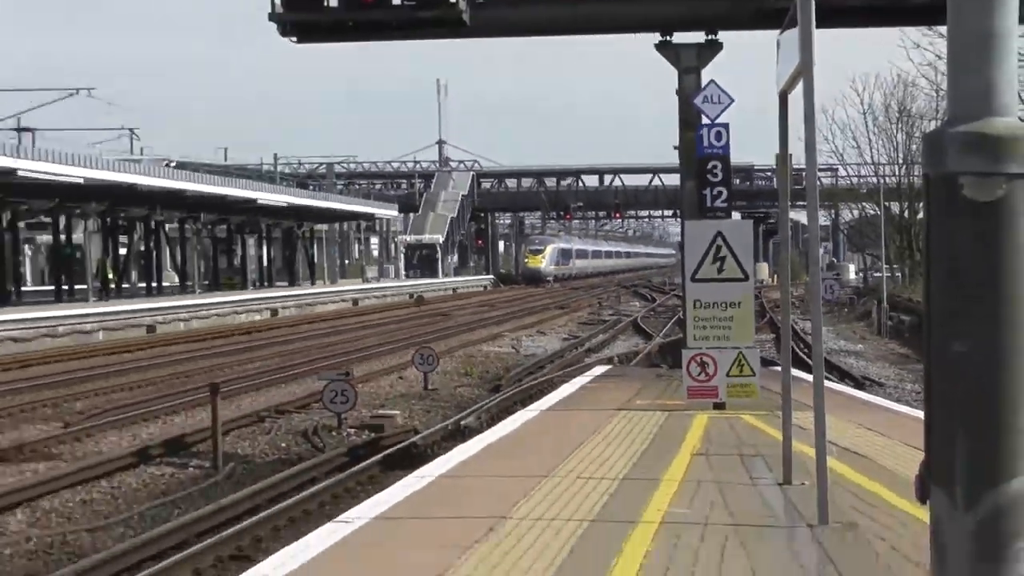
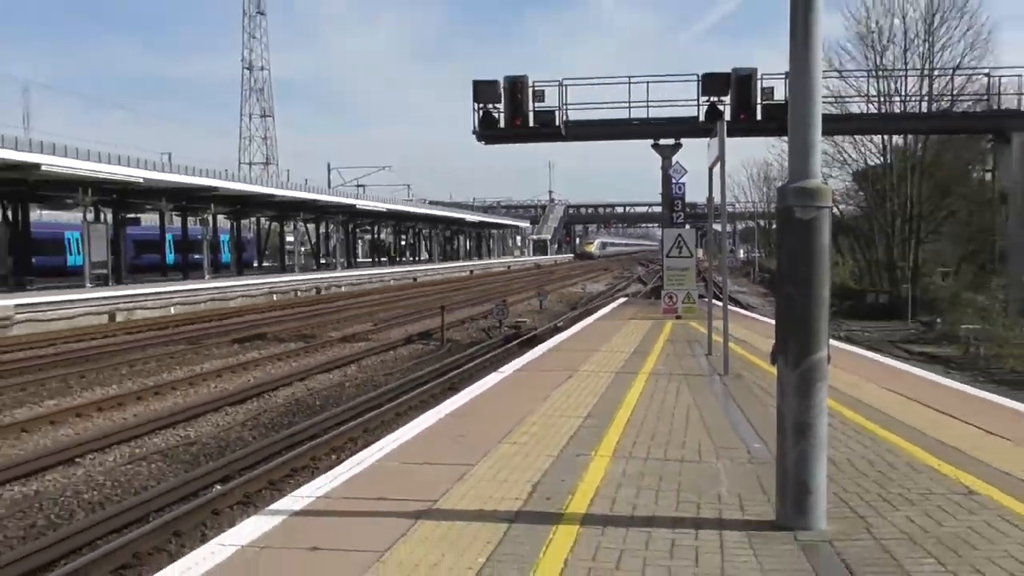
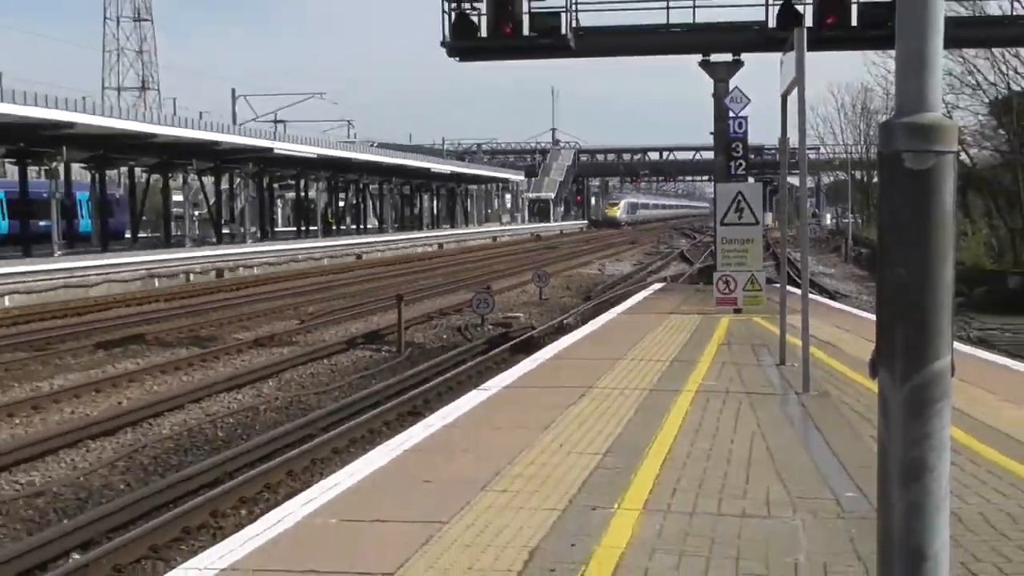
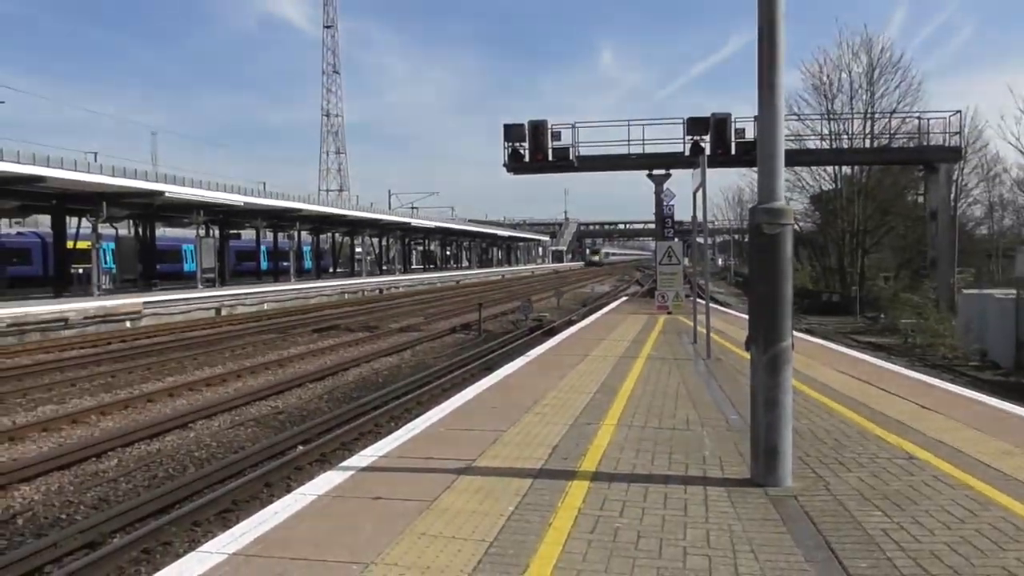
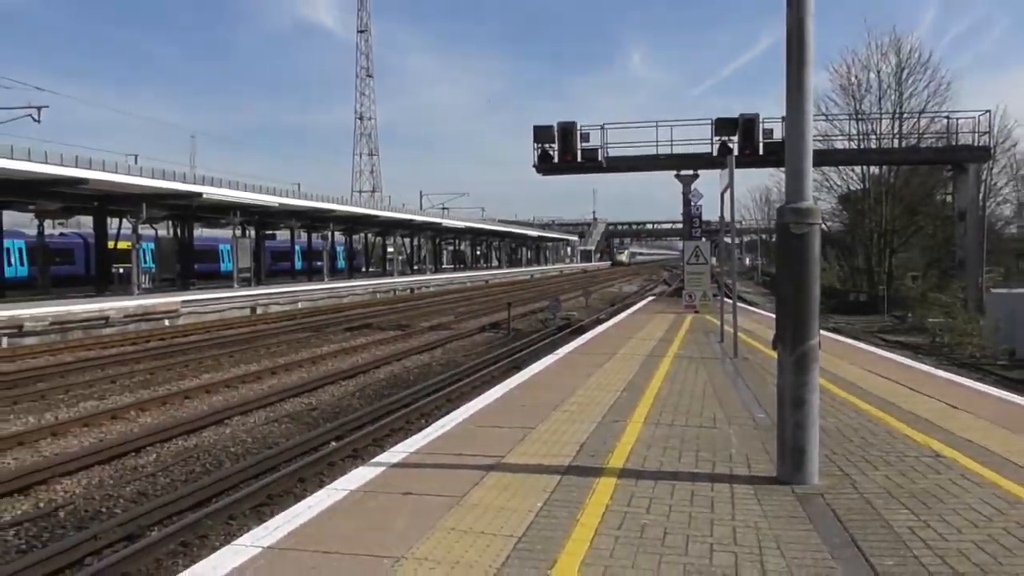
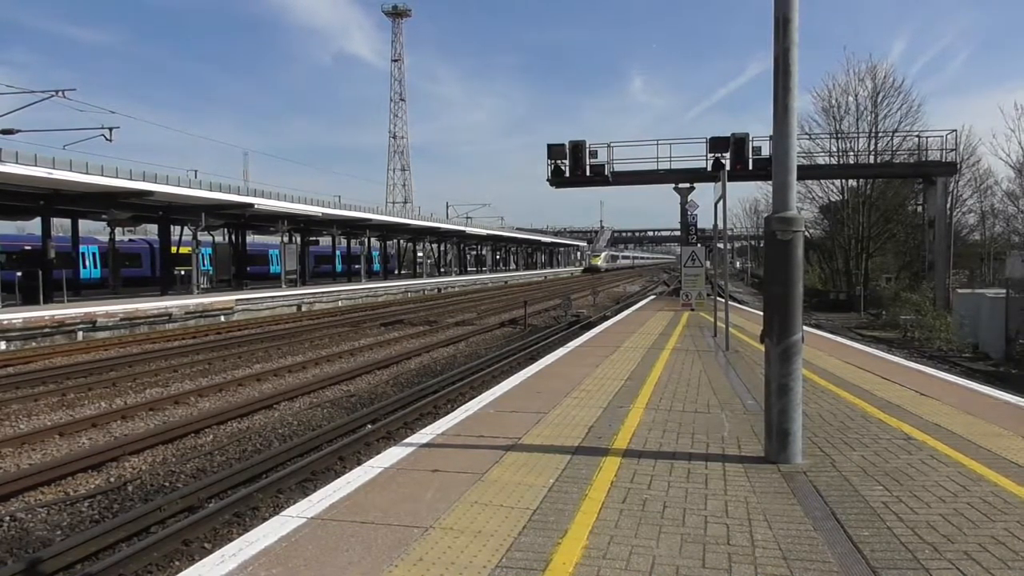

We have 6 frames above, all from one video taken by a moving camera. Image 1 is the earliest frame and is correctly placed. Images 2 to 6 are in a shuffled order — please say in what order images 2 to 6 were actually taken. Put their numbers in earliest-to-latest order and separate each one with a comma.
3, 2, 4, 5, 6
